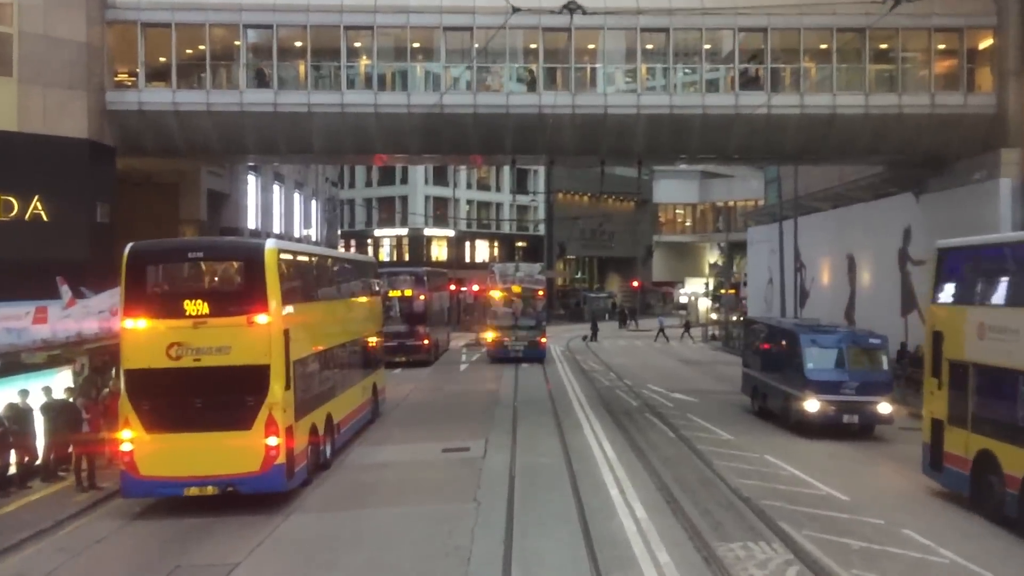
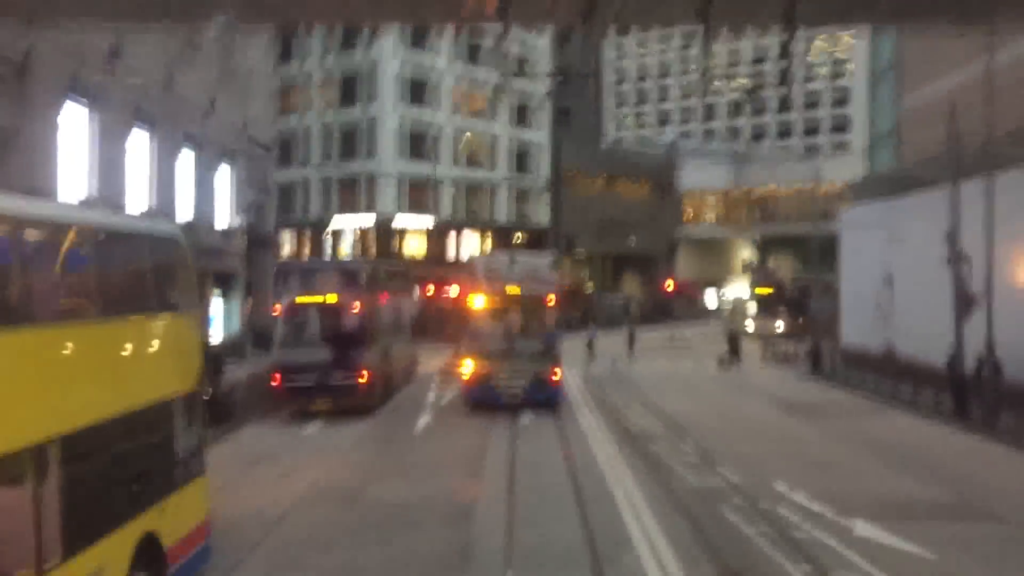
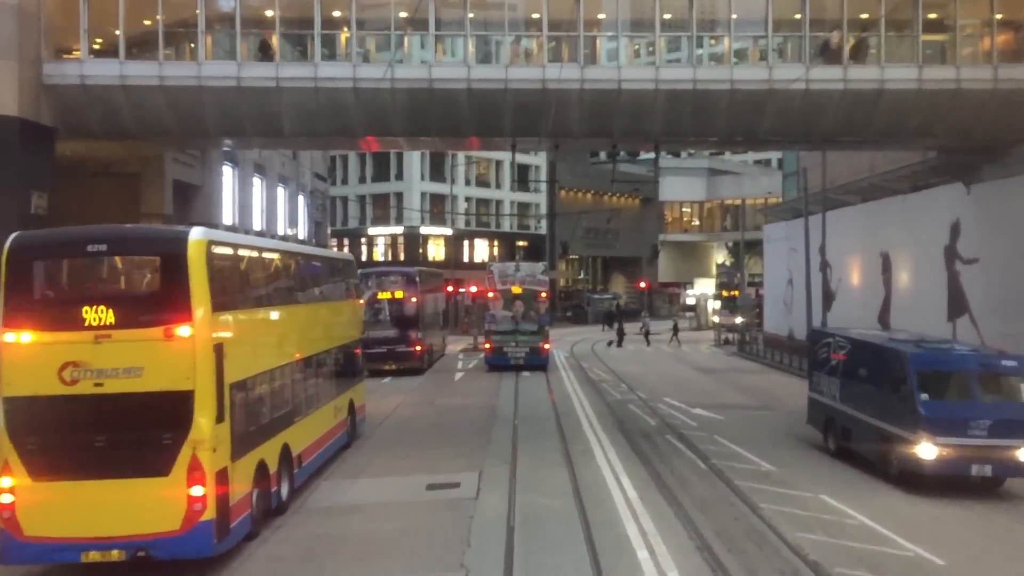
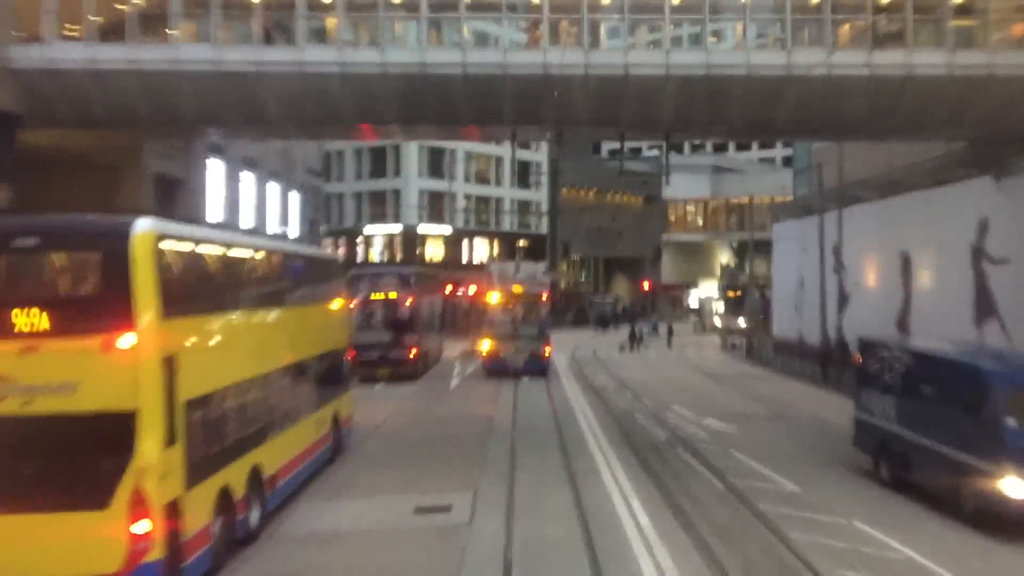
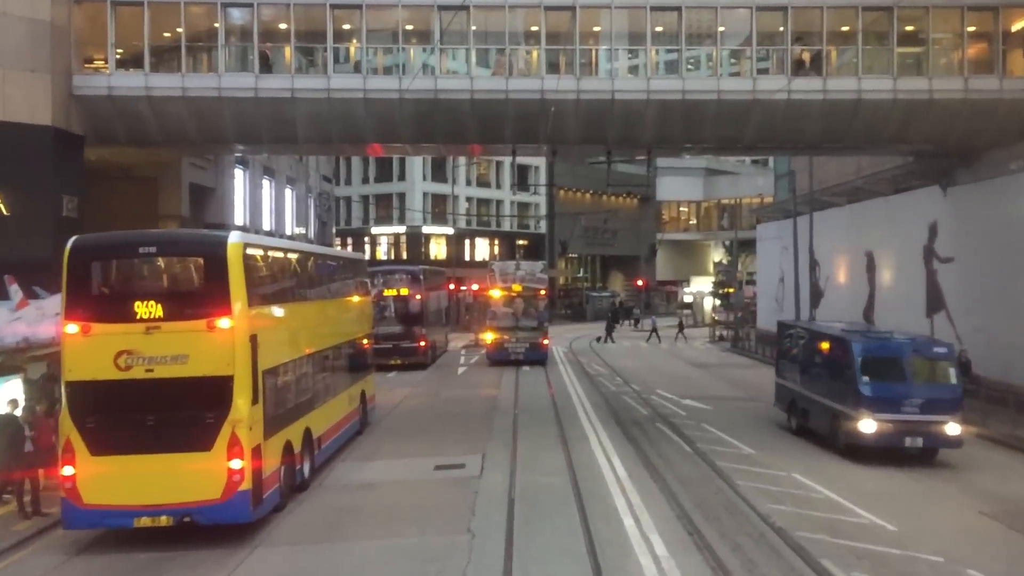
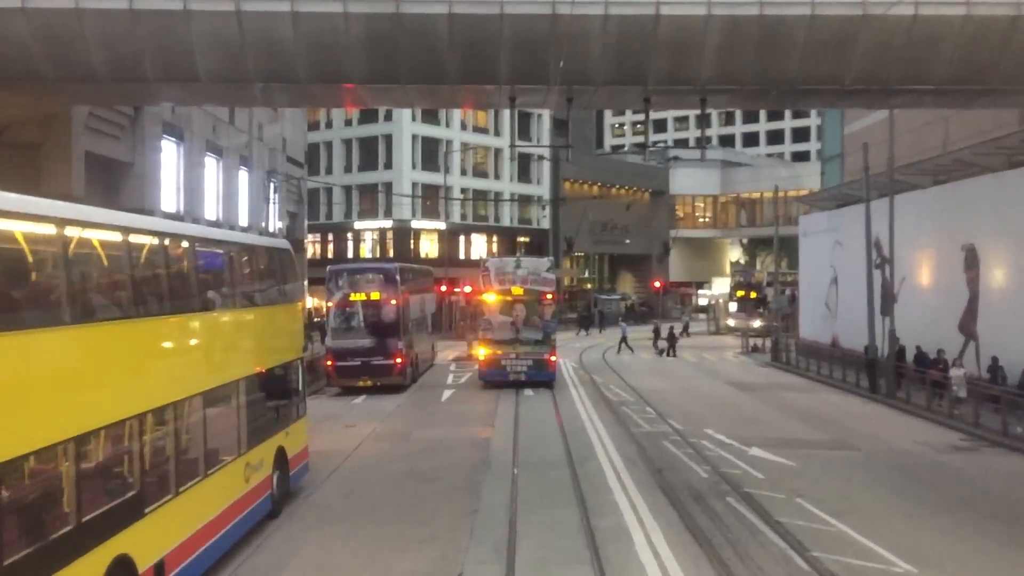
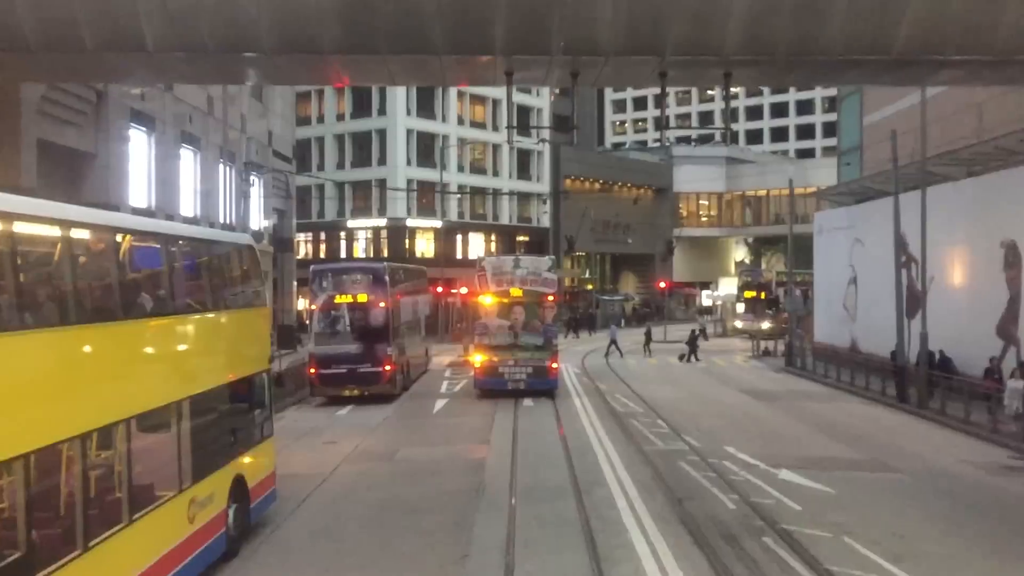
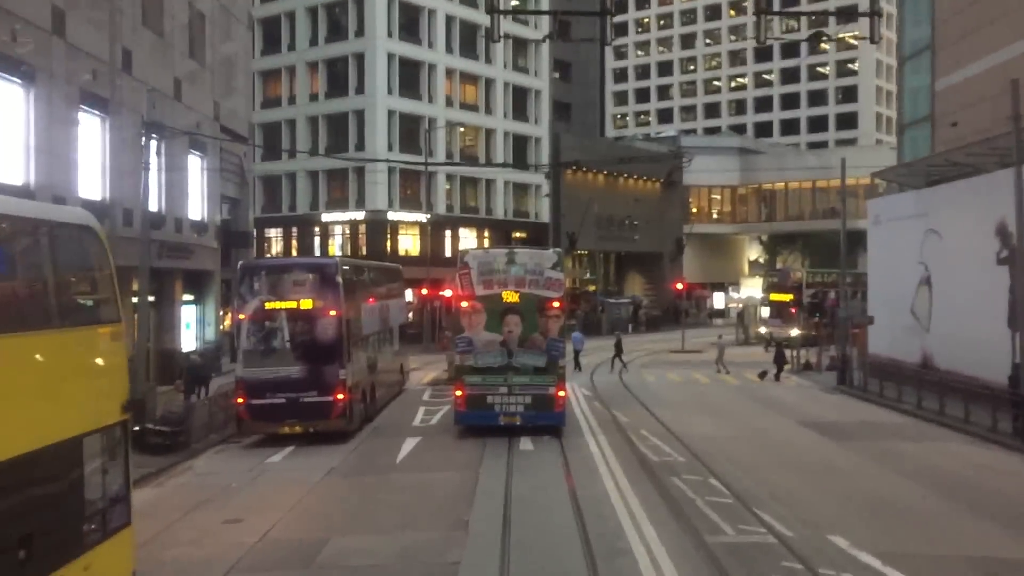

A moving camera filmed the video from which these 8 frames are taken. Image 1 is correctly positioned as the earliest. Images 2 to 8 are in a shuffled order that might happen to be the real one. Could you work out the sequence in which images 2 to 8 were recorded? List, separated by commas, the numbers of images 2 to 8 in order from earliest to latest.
5, 3, 4, 6, 7, 2, 8
